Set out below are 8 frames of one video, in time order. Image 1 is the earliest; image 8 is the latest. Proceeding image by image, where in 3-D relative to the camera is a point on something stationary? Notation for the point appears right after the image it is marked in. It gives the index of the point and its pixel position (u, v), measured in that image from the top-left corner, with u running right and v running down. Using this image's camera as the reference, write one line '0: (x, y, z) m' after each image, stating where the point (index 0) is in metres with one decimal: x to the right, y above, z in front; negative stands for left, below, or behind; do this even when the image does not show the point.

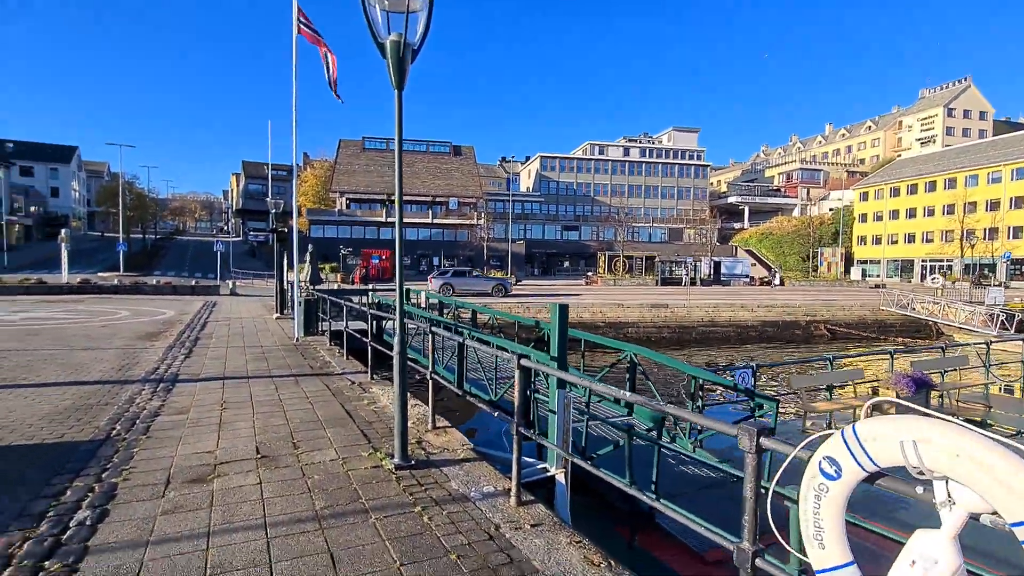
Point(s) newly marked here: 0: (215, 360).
0: (-5.1, -1.3, +9.6) m
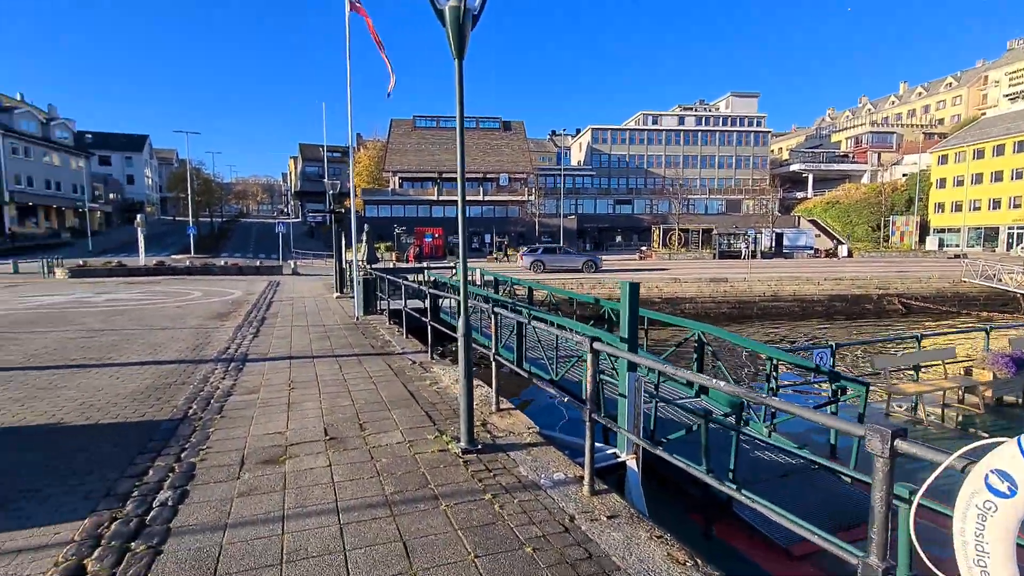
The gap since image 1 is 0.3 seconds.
0: (-4.1, -0.9, +9.8) m
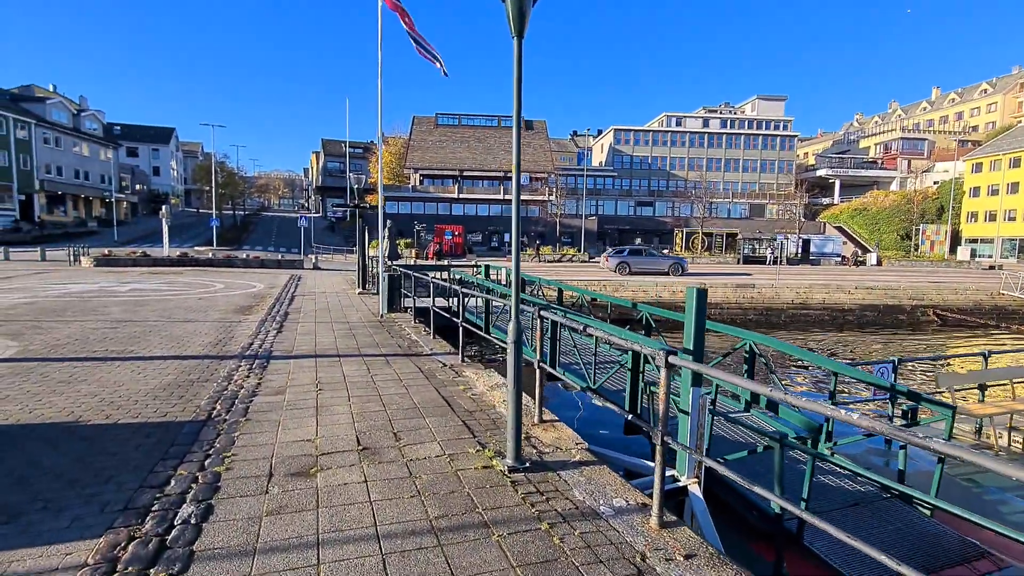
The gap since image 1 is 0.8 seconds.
0: (-3.5, -0.8, +9.5) m
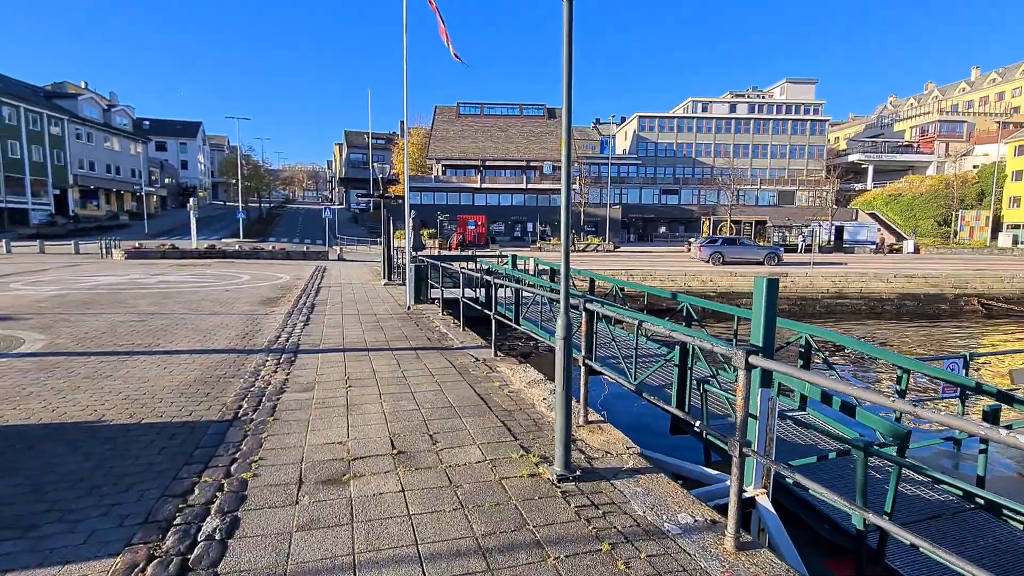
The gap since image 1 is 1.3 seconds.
0: (-3.0, -0.7, +9.3) m
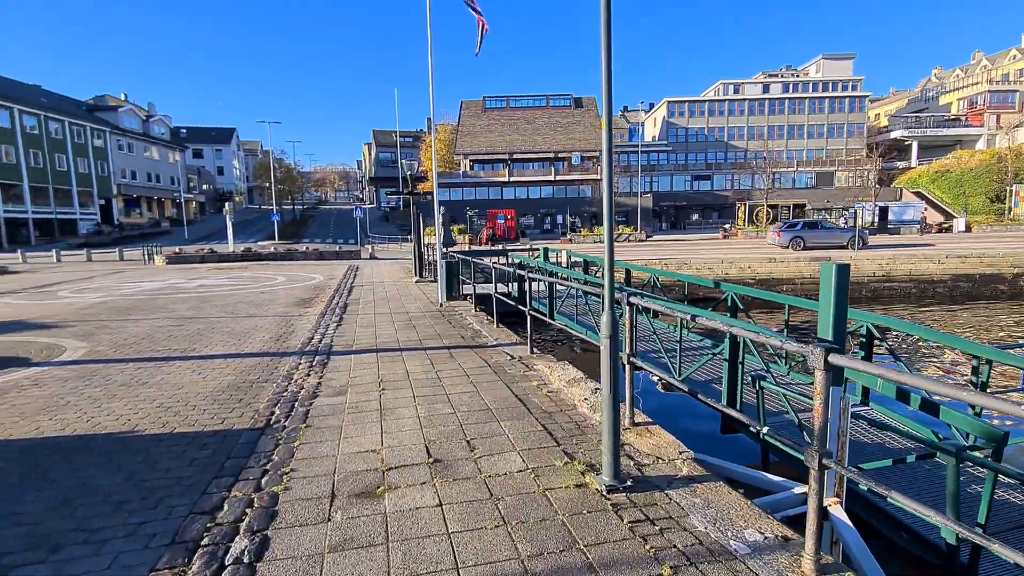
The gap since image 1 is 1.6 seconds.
0: (-2.4, -0.7, +9.2) m
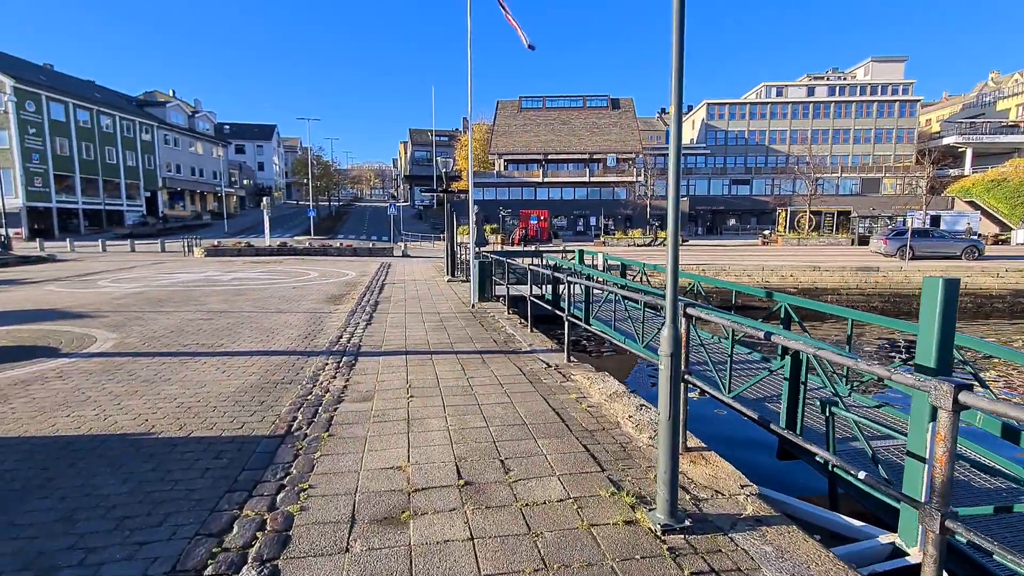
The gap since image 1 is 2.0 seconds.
0: (-1.8, -0.7, +8.9) m
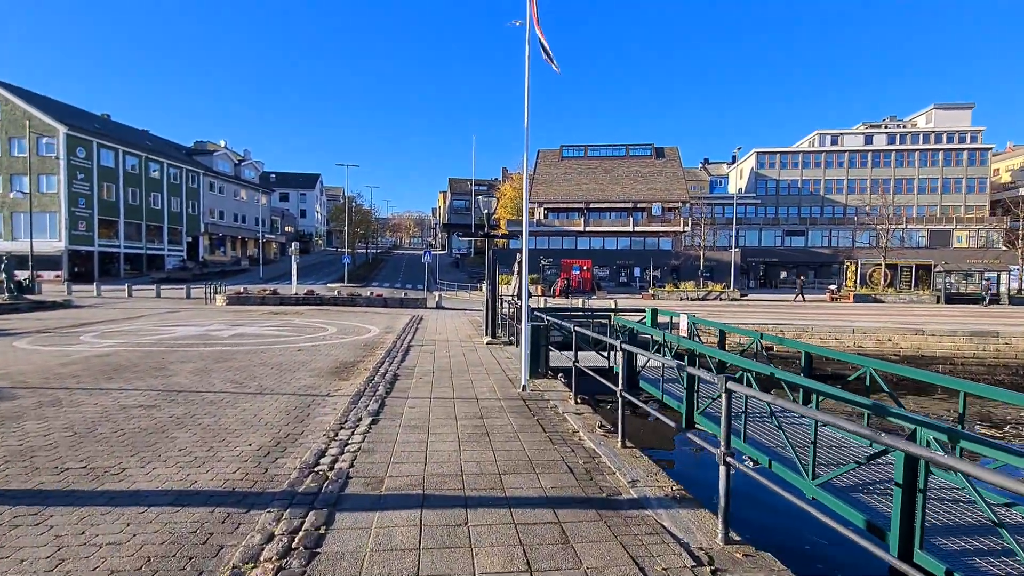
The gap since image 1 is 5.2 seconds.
0: (-1.0, -1.6, +5.8) m
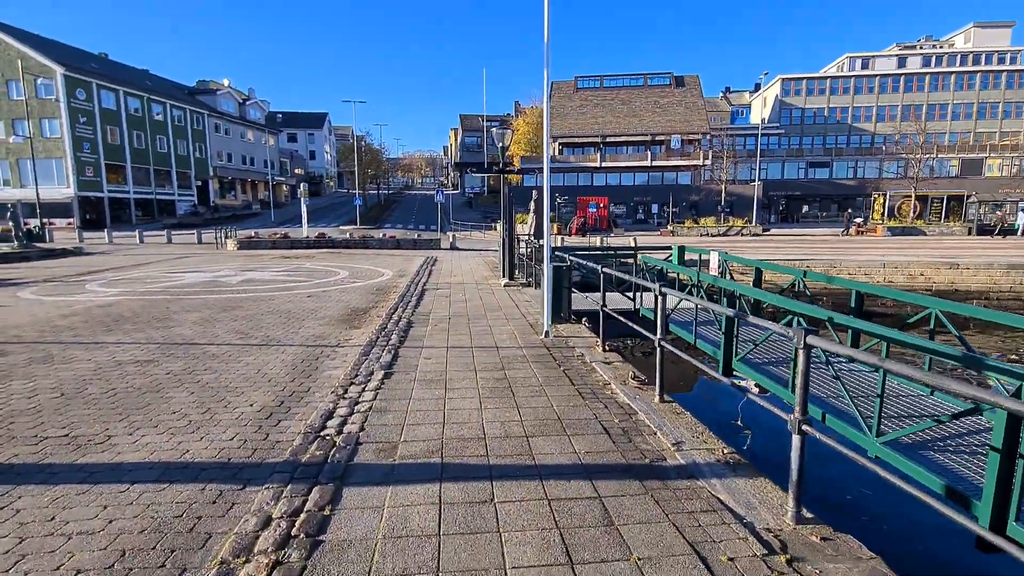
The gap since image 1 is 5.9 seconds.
0: (-0.8, -1.0, +5.3) m
